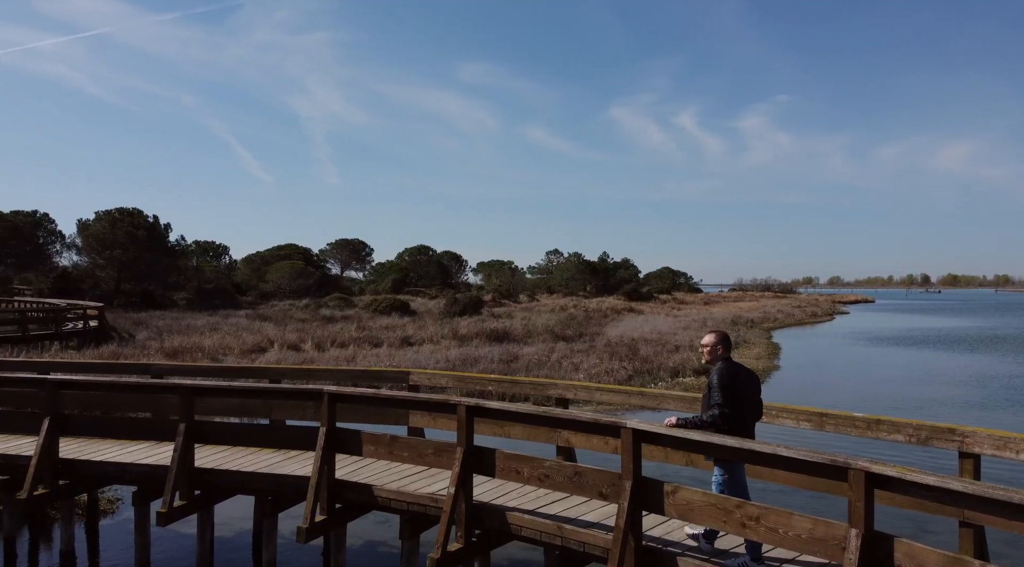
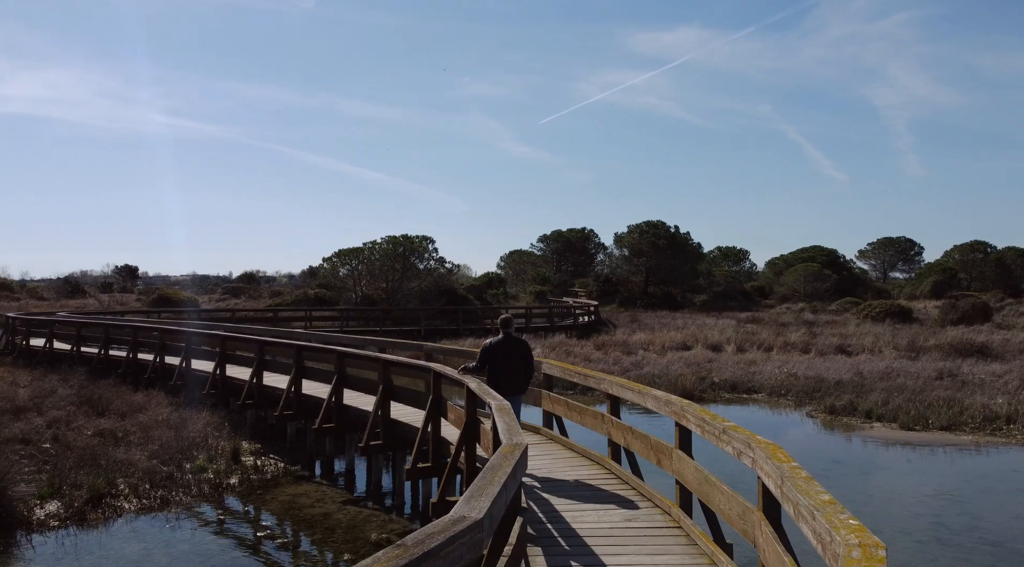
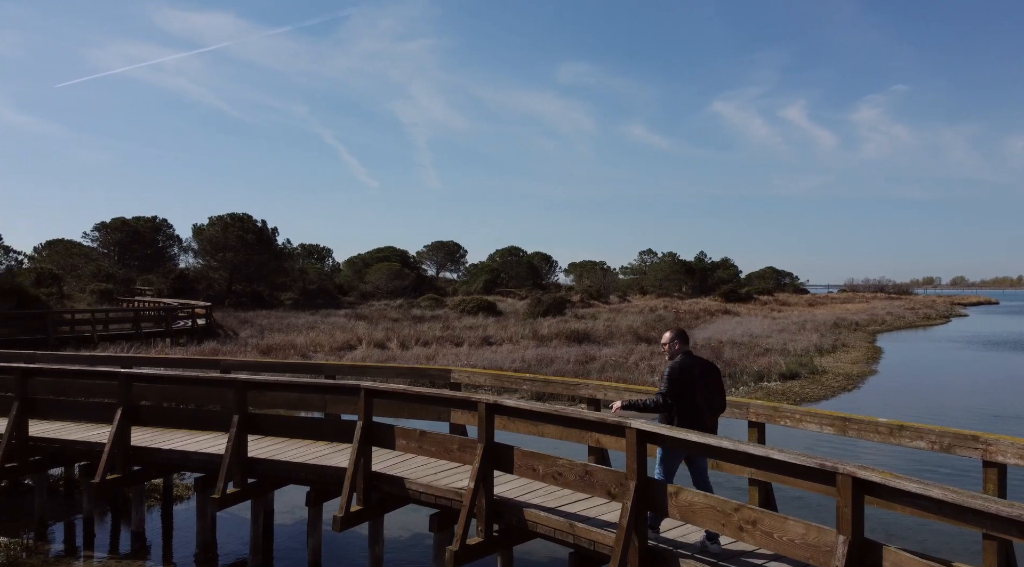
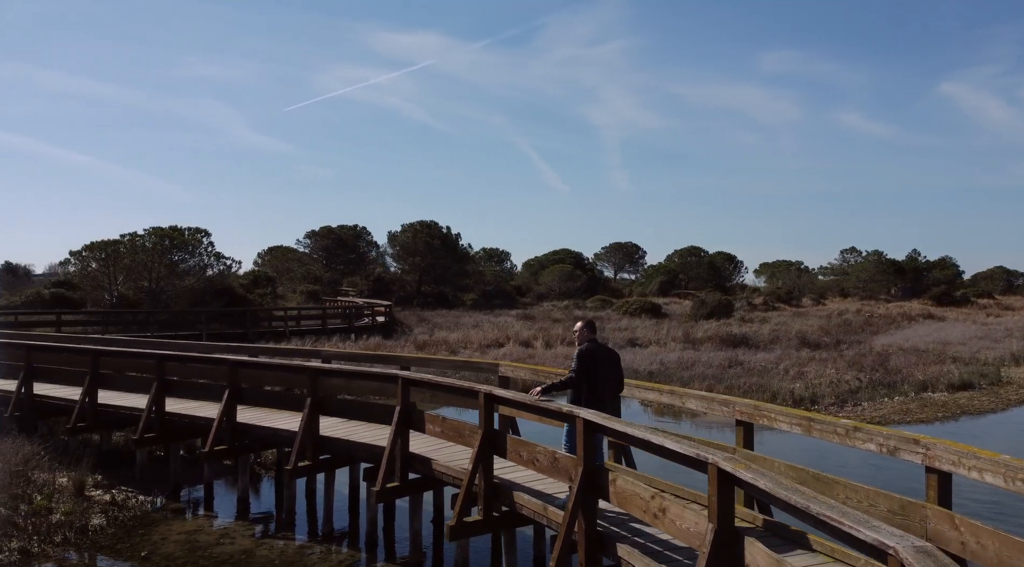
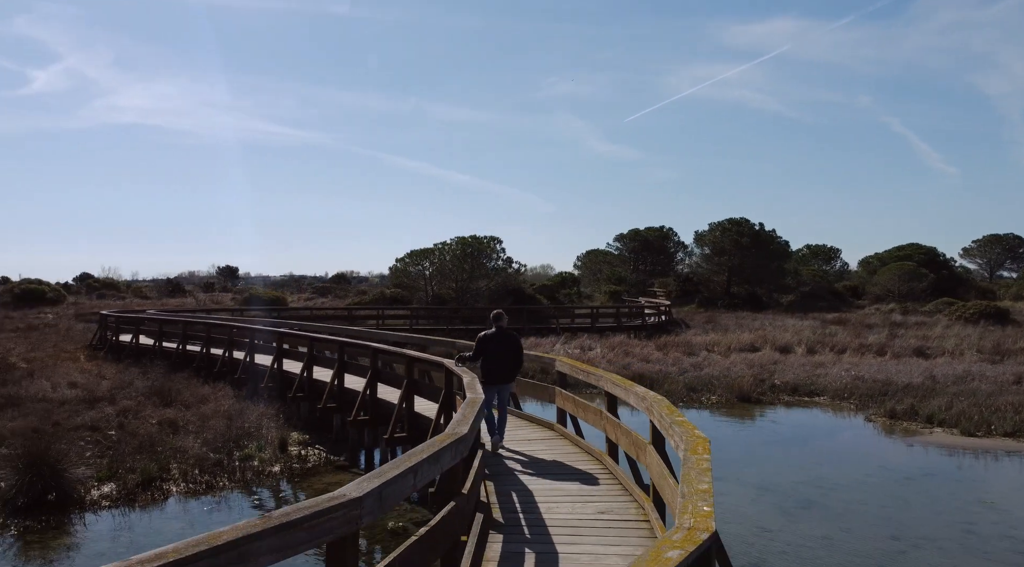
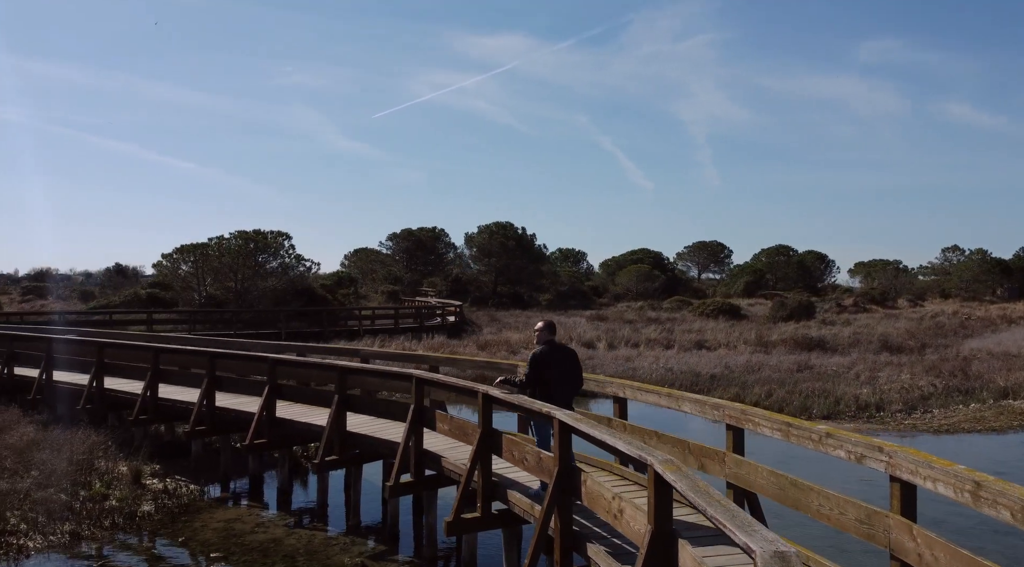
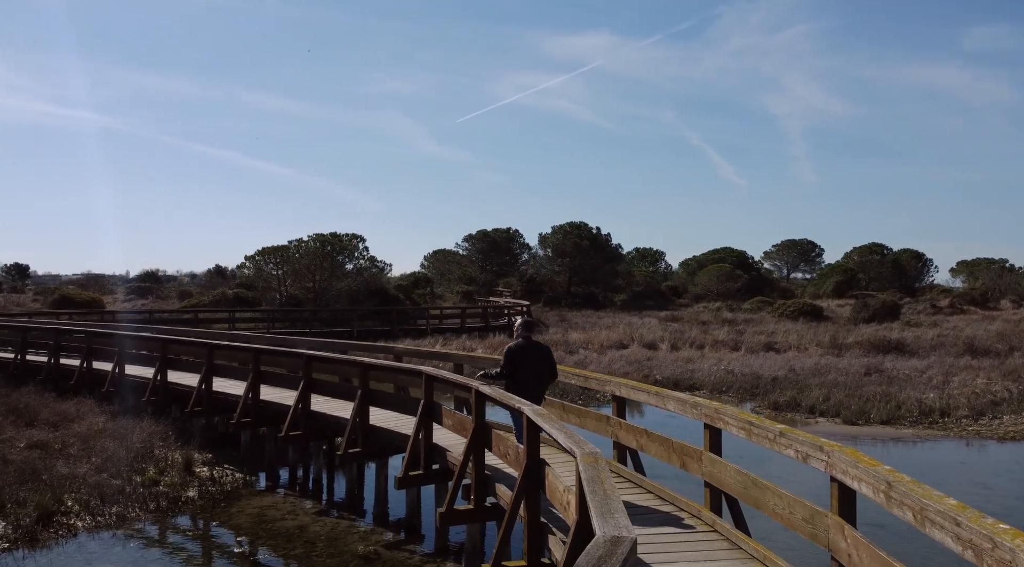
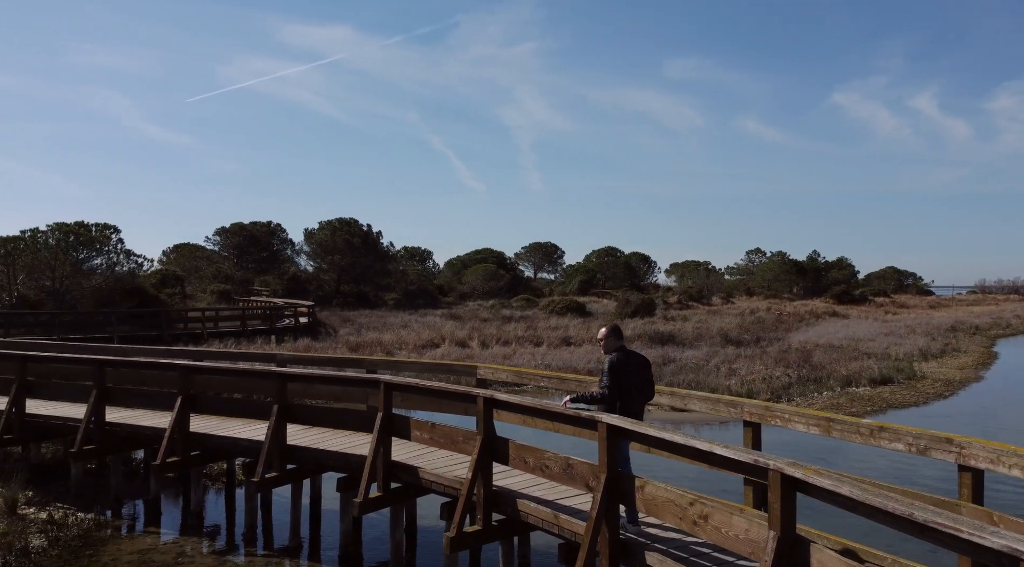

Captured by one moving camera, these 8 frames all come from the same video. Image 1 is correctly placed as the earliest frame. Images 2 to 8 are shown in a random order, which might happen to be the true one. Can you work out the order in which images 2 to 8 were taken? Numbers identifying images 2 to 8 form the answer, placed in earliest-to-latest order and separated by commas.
3, 8, 4, 6, 7, 2, 5
